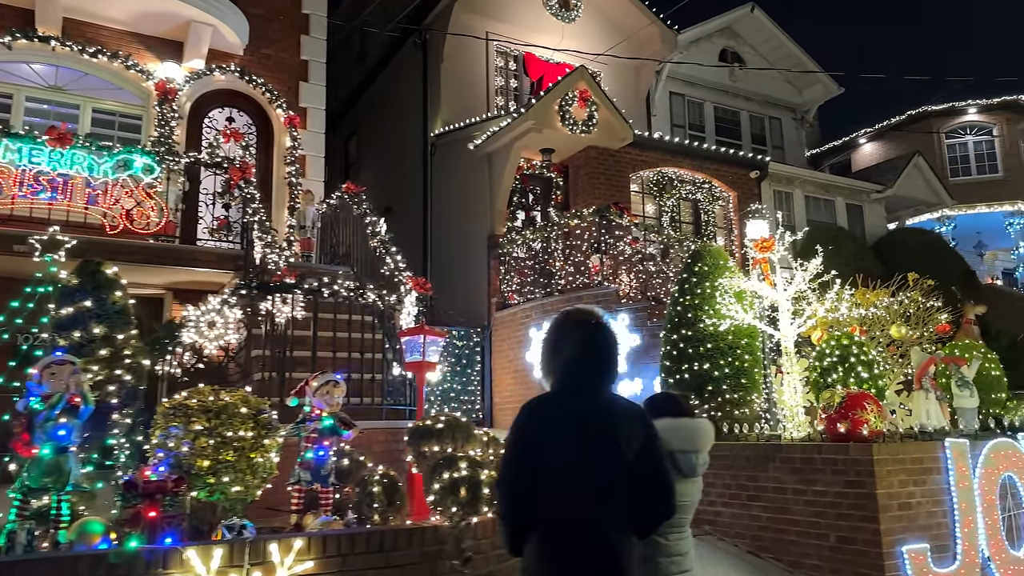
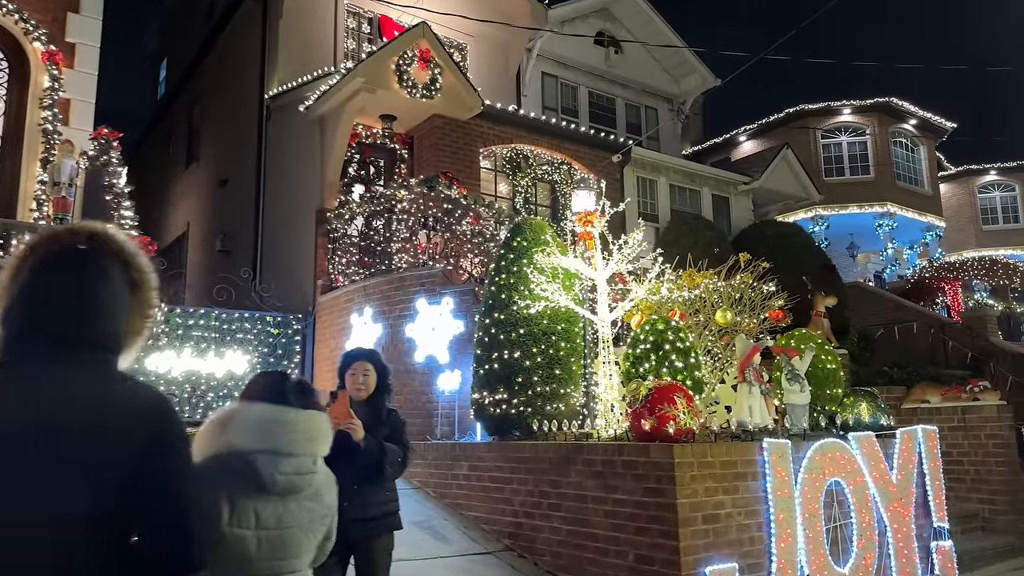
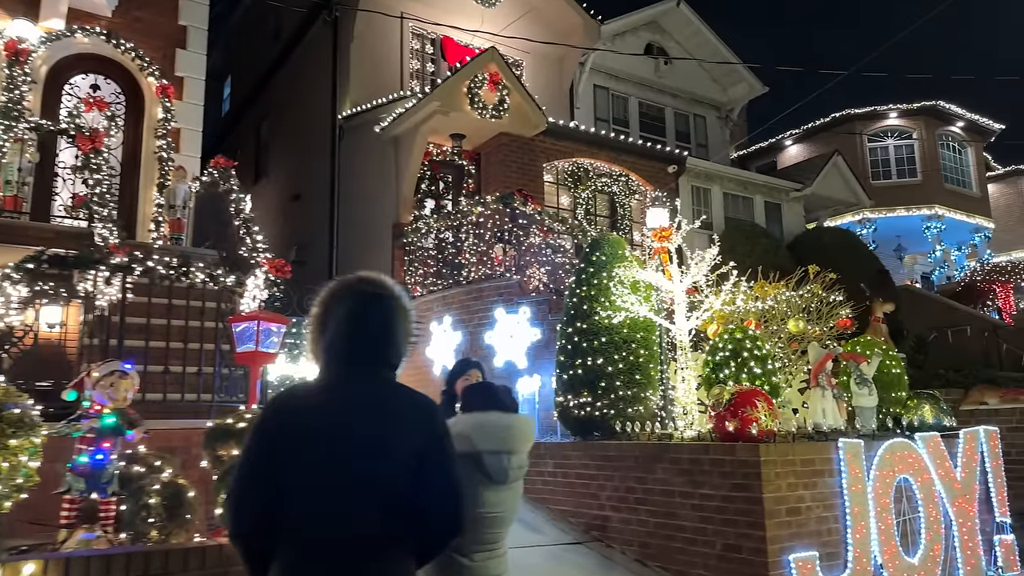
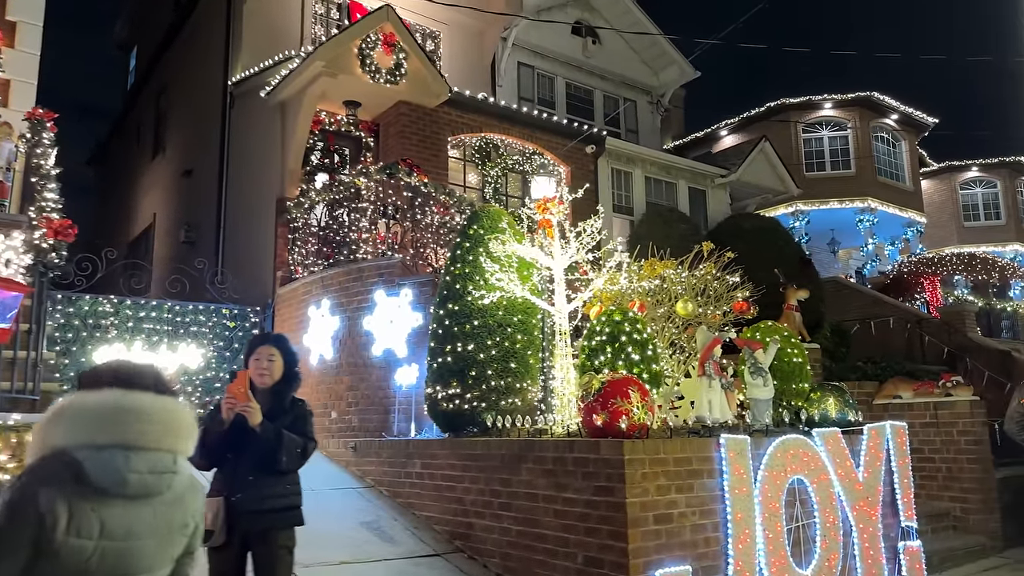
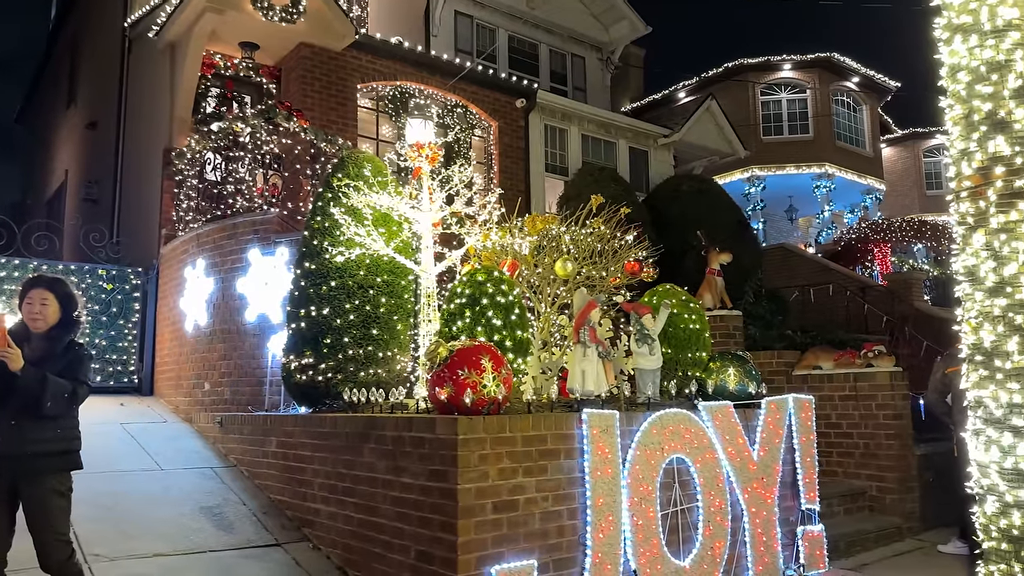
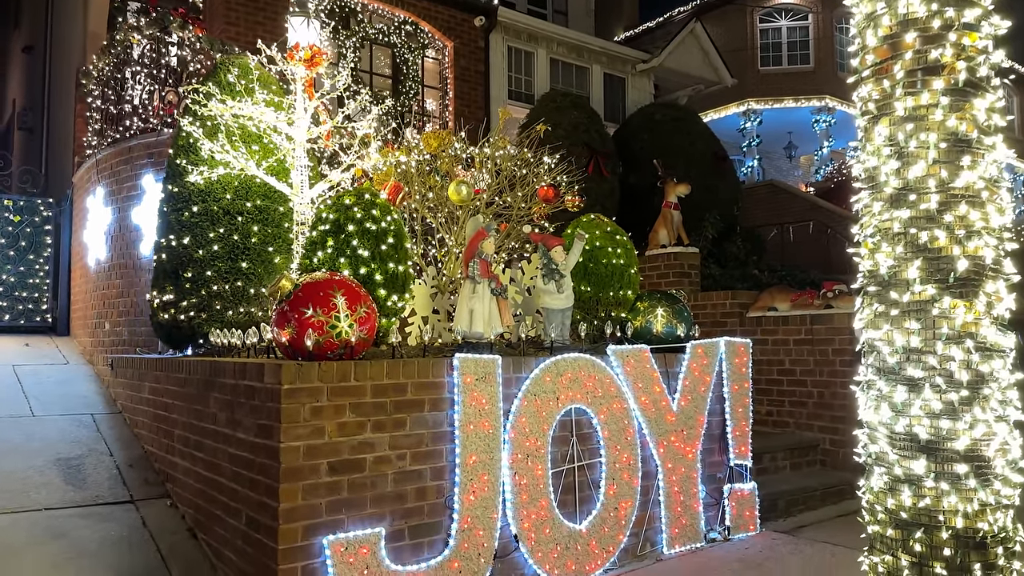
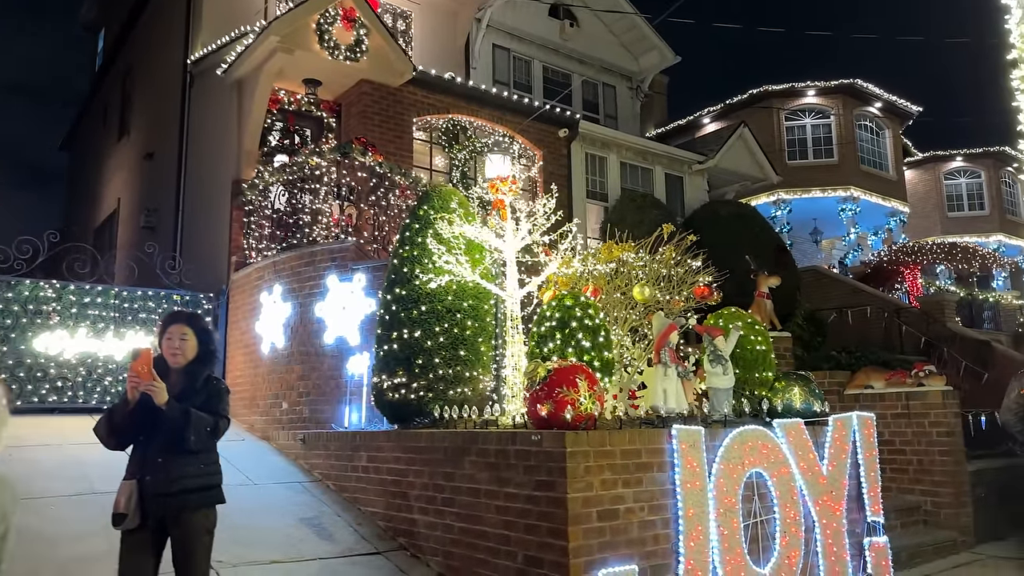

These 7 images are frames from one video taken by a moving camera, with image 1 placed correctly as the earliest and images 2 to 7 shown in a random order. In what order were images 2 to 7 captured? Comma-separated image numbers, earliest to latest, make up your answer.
3, 2, 4, 7, 5, 6
